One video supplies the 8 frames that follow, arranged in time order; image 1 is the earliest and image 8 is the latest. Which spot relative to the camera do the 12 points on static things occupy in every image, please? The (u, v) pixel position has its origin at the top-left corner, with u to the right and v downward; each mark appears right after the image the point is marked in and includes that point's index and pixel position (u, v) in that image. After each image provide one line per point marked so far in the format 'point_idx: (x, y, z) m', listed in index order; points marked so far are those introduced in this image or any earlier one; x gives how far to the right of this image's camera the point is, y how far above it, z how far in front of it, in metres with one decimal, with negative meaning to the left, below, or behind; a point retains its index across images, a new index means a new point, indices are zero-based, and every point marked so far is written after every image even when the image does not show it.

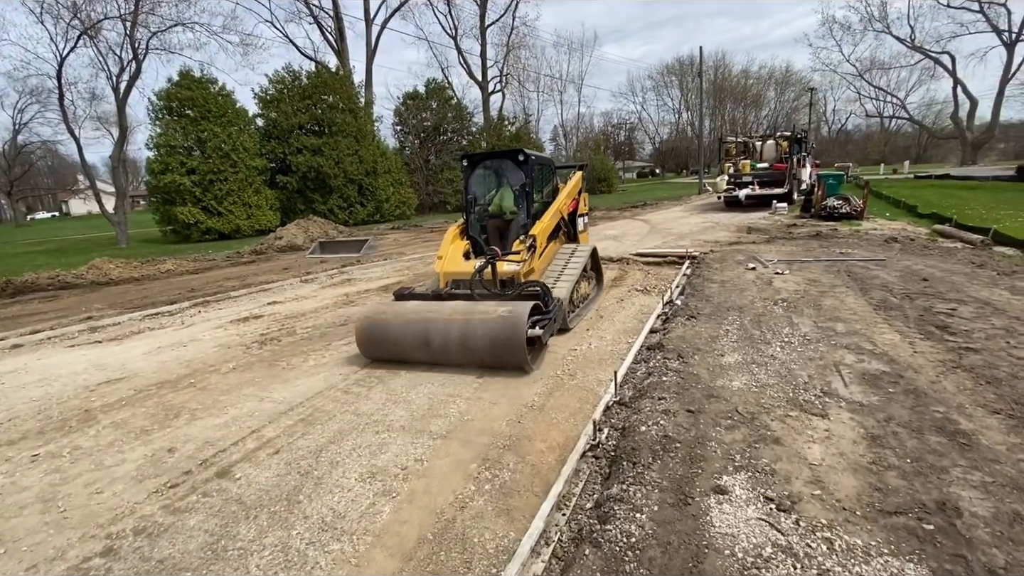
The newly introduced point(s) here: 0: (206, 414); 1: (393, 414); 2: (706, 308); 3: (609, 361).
0: (-3.3, -1.3, +5.2) m
1: (-1.2, -1.3, +4.7) m
2: (+2.7, -0.3, +6.7) m
3: (+1.1, -0.8, +5.5) m
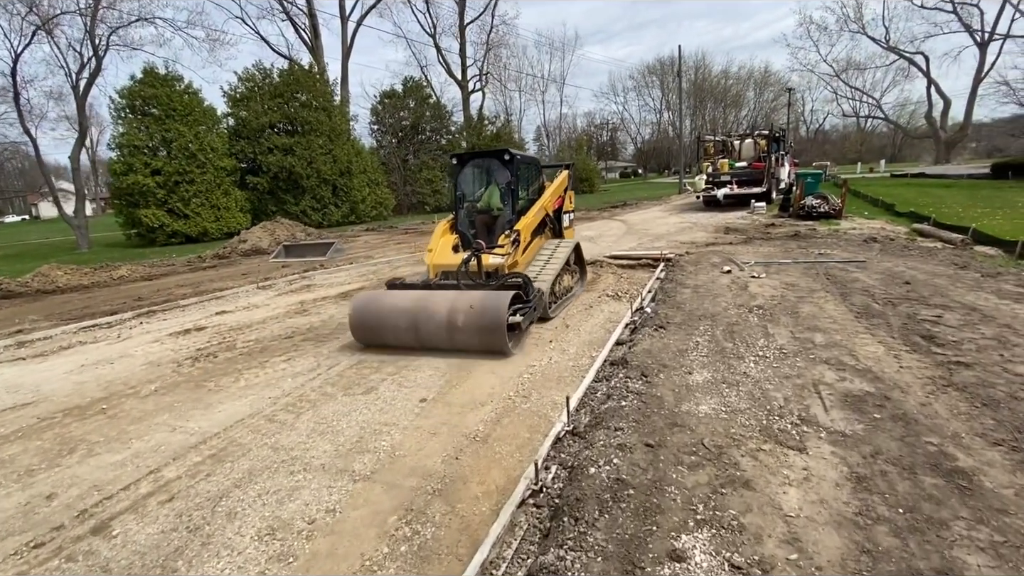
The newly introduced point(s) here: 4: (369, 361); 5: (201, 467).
0: (-3.8, -1.5, +4.5) m
1: (-1.7, -1.4, +4.1) m
2: (+2.1, -0.4, +6.2) m
3: (+0.6, -0.9, +5.0) m
4: (-1.8, -0.9, +6.1) m
5: (-2.6, -1.5, +4.0) m
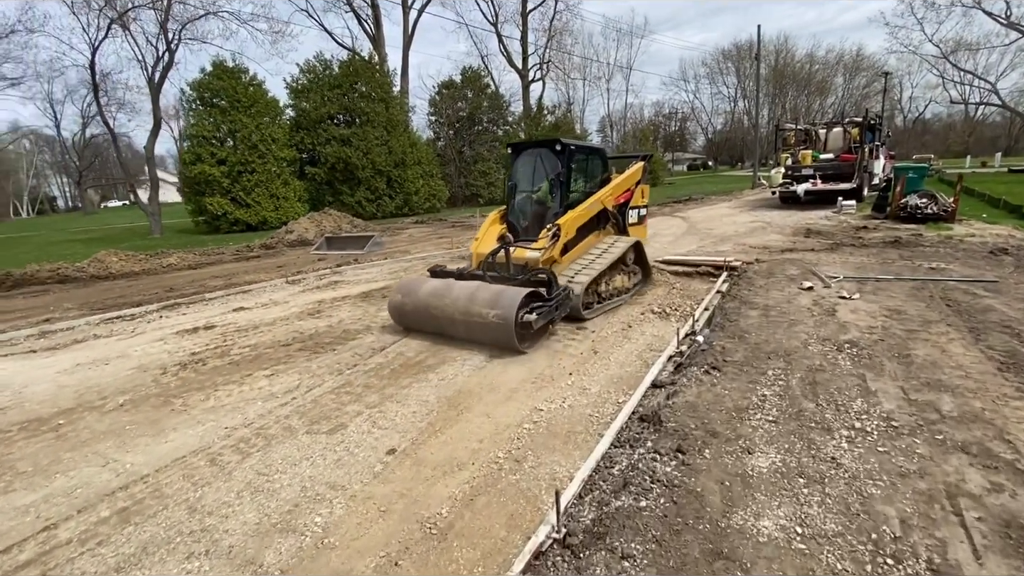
0: (-3.9, -1.6, +3.8) m
1: (-1.9, -1.5, +3.2) m
2: (+2.2, -0.6, +4.8) m
3: (+0.5, -1.2, +3.7) m
4: (-1.7, -1.1, +5.2) m
5: (-2.8, -1.6, +3.2) m
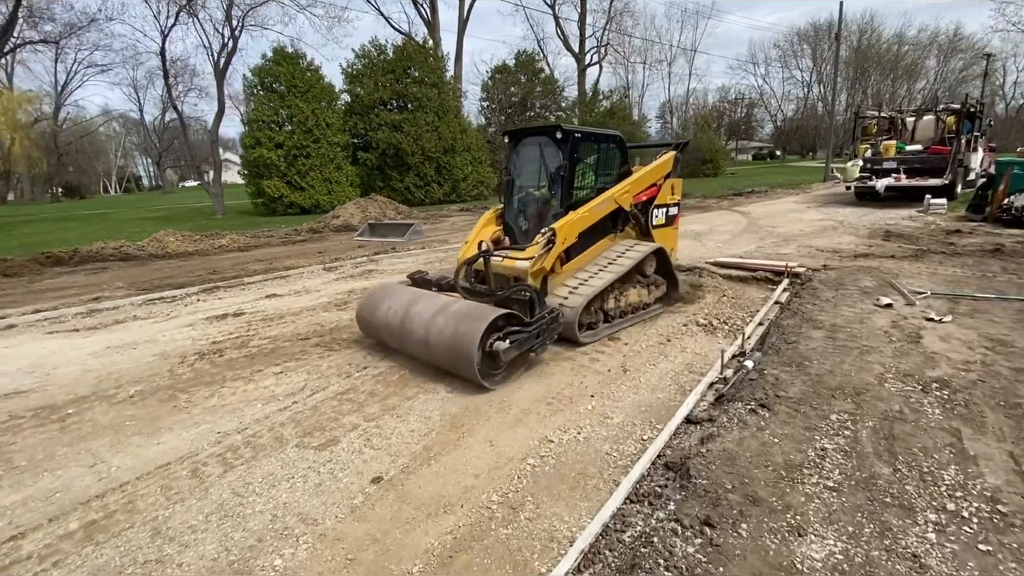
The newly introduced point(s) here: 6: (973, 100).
0: (-3.9, -1.5, +3.7) m
1: (-1.9, -1.6, +2.9) m
2: (+2.4, -0.8, +4.0) m
3: (+0.5, -1.3, +3.2) m
4: (-1.5, -1.0, +4.8) m
5: (-2.9, -1.6, +3.0) m
6: (+15.3, +6.3, +15.9) m
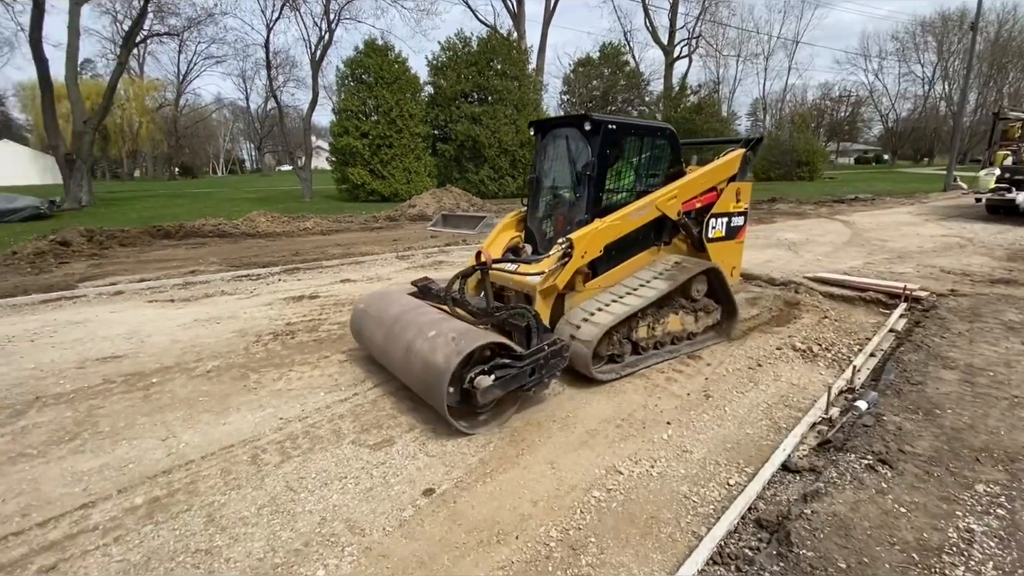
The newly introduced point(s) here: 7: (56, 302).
0: (-3.4, -1.3, +3.9) m
1: (-1.6, -1.5, +2.8) m
2: (+2.8, -1.0, +3.3) m
3: (+0.9, -1.4, +2.8) m
4: (-0.9, -1.0, +4.7) m
5: (-2.5, -1.5, +3.1) m
6: (+17.8, +5.2, +13.2) m
7: (-7.8, -0.2, +8.2) m
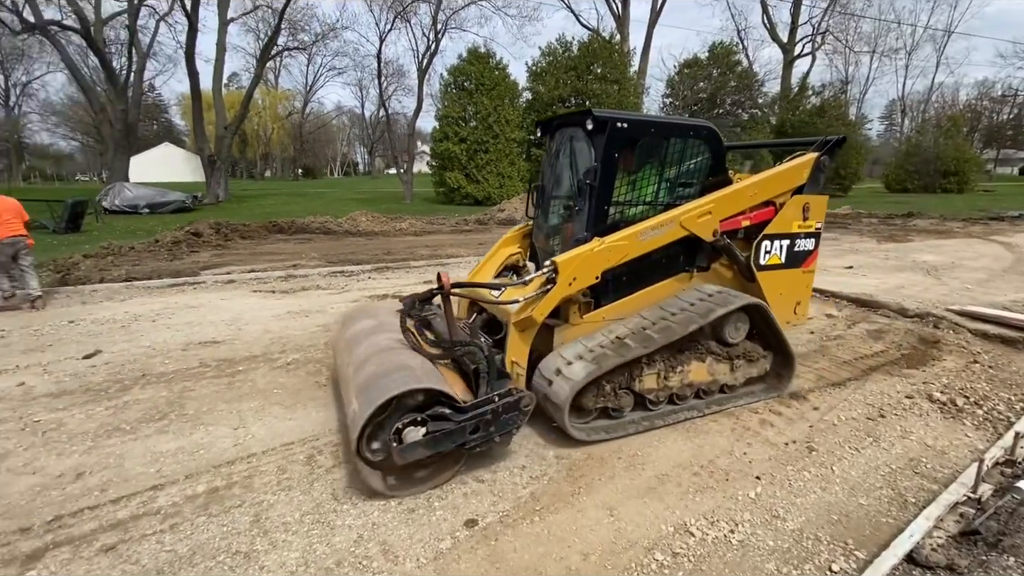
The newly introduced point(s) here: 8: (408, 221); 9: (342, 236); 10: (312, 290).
0: (-2.9, -1.2, +4.2) m
1: (-1.3, -1.5, +2.8) m
2: (+3.1, -1.3, +2.4) m
3: (+1.1, -1.5, +2.2) m
4: (-0.3, -1.1, +4.5) m
5: (-2.2, -1.5, +3.2) m
6: (+20.0, +3.9, +9.4) m
7: (-6.4, 0.0, +9.2) m
8: (-4.2, +2.7, +19.0) m
9: (-5.7, +1.7, +16.0) m
10: (-3.9, 0.0, +9.3) m
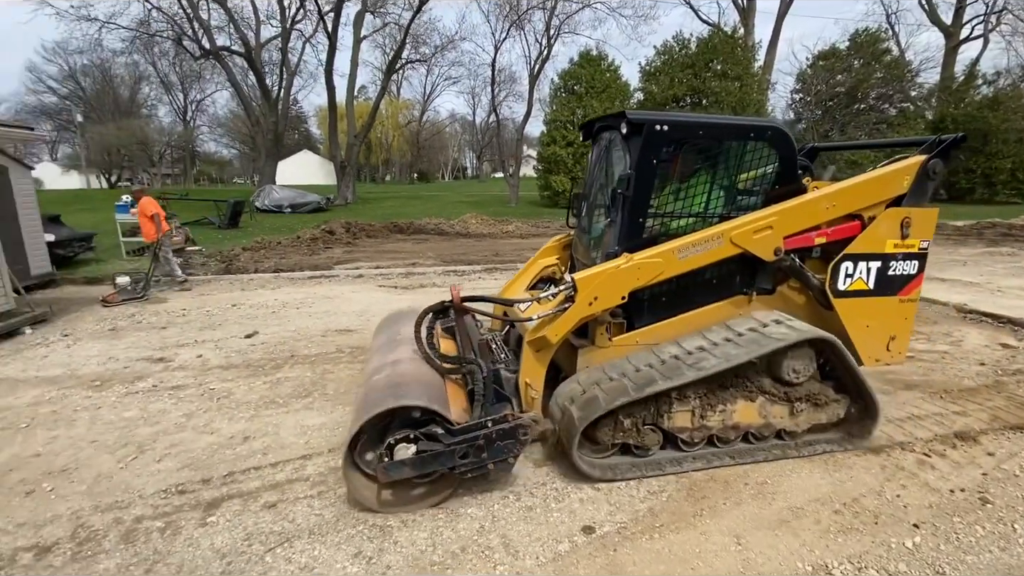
0: (-1.9, -1.1, +4.7) m
1: (-0.6, -1.5, +3.0) m
2: (+3.7, -1.5, +1.8) m
3: (+1.6, -1.6, +2.0) m
4: (+0.7, -1.1, +4.5) m
5: (-1.4, -1.4, +3.6) m
6: (+21.8, +2.8, +5.2) m
7: (-4.2, +0.2, +10.3) m
8: (+0.1, +2.6, +19.5) m
9: (-2.1, +1.8, +16.8) m
10: (-1.8, 0.0, +9.9) m
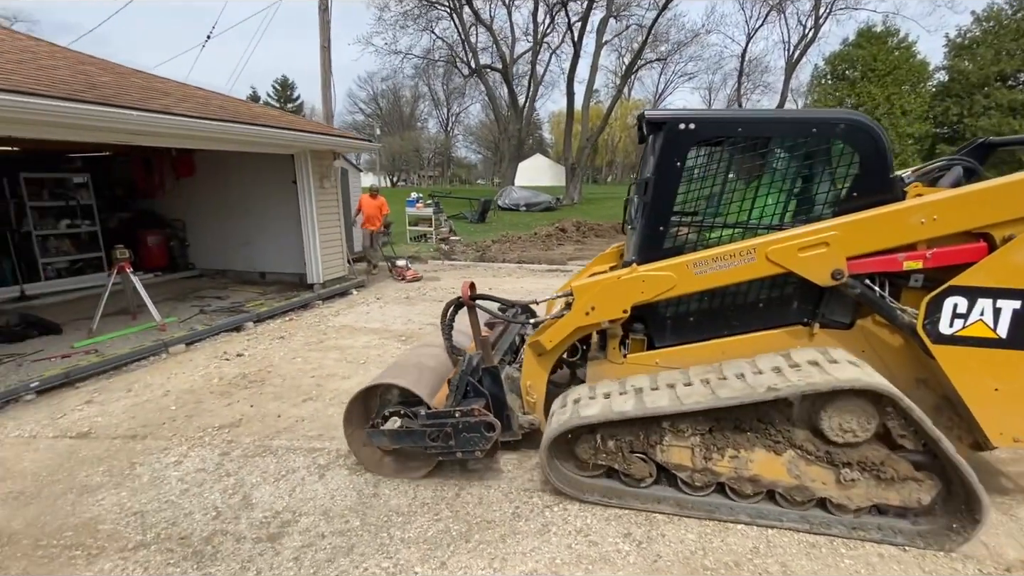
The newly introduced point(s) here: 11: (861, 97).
0: (+0.7, -1.1, +5.1) m
1: (+1.0, -1.5, +3.0) m
2: (+4.4, -1.9, +0.1) m
3: (+2.7, -1.8, +1.2) m
4: (+2.9, -1.3, +3.8) m
5: (+0.6, -1.4, +3.8) m
6: (+22.7, +0.5, -4.4) m
7: (+1.0, +0.4, +11.1) m
8: (+8.9, +2.1, +17.6) m
9: (+5.8, +1.6, +16.1) m
10: (+3.1, -0.1, +9.8) m
11: (+14.2, +7.8, +19.3) m
